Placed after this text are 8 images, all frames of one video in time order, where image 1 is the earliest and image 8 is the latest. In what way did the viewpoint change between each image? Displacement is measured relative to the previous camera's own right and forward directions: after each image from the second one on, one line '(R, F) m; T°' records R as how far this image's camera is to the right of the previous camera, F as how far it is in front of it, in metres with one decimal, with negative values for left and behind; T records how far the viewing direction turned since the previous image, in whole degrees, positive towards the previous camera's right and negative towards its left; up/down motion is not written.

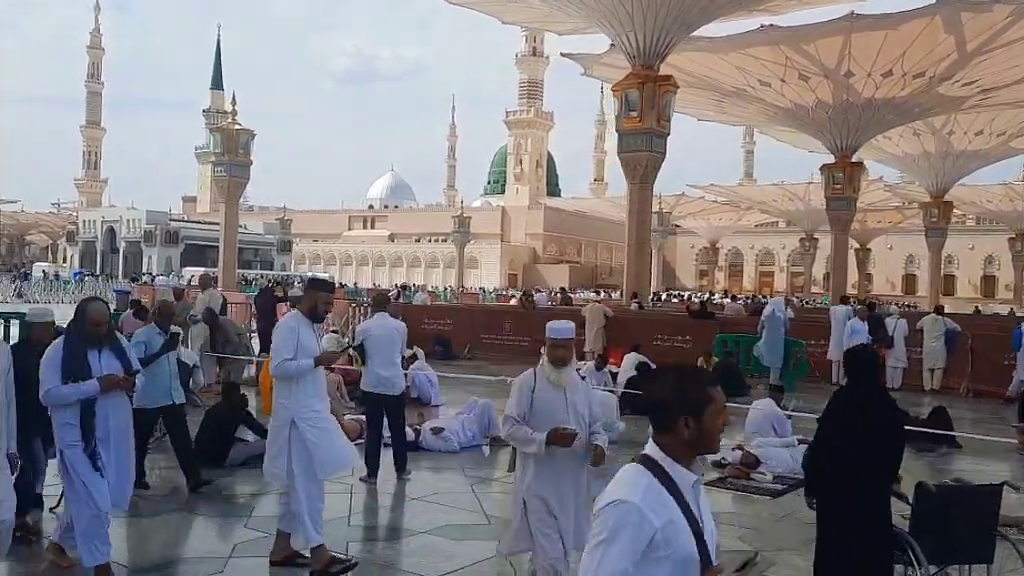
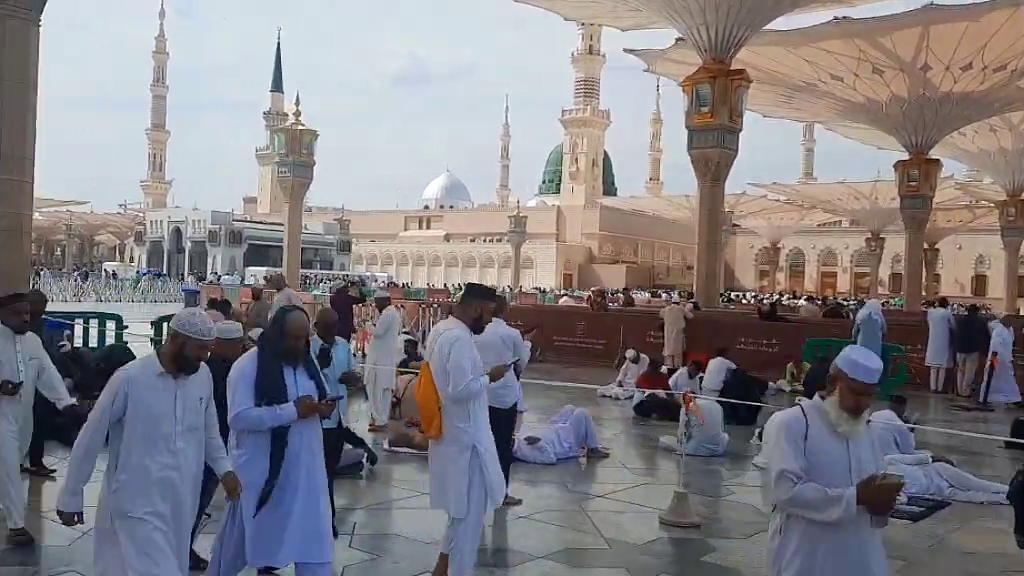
(-0.4, +0.5) m; -3°
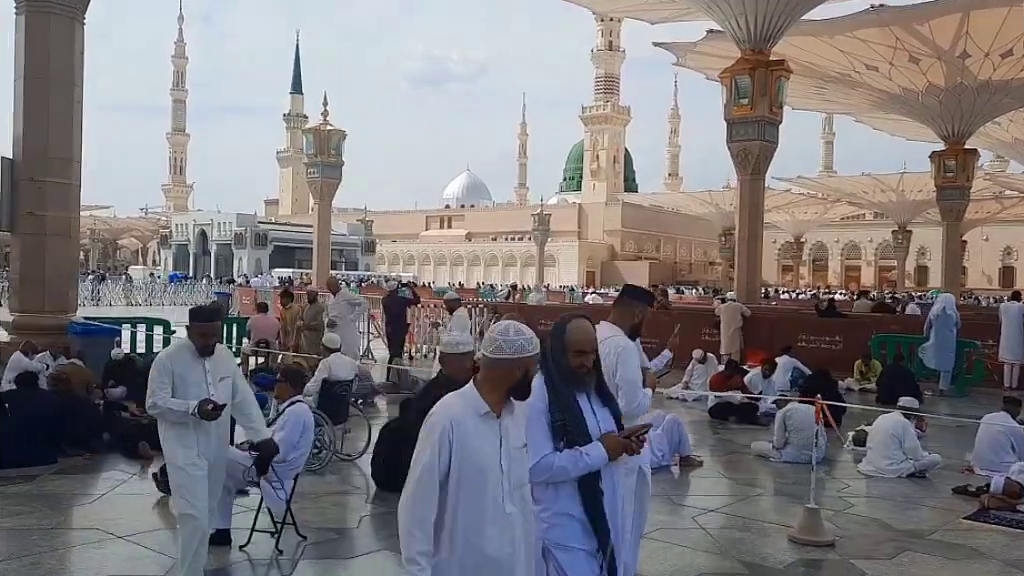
(-0.6, +0.4) m; -1°
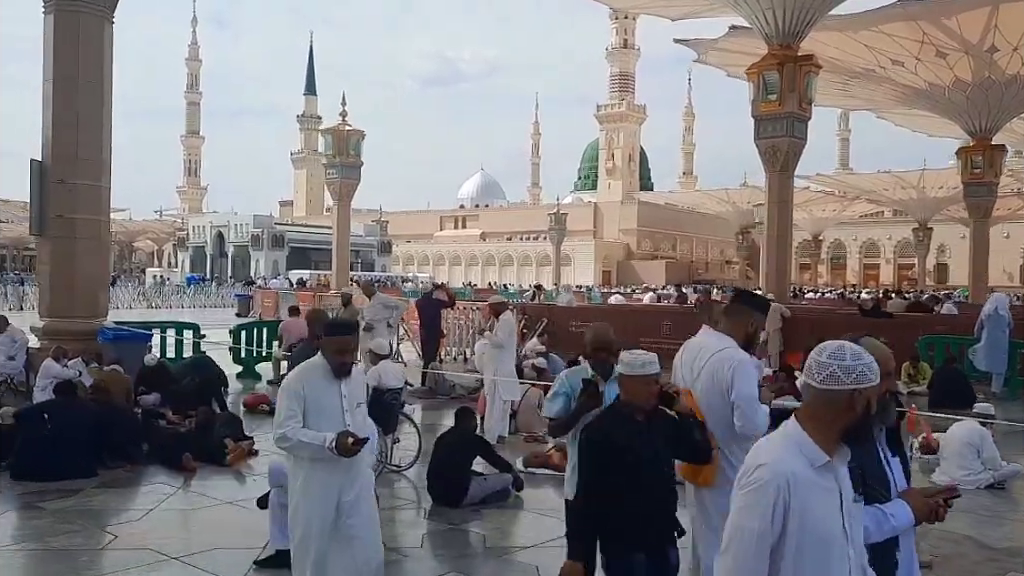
(-0.3, +0.3) m; -1°
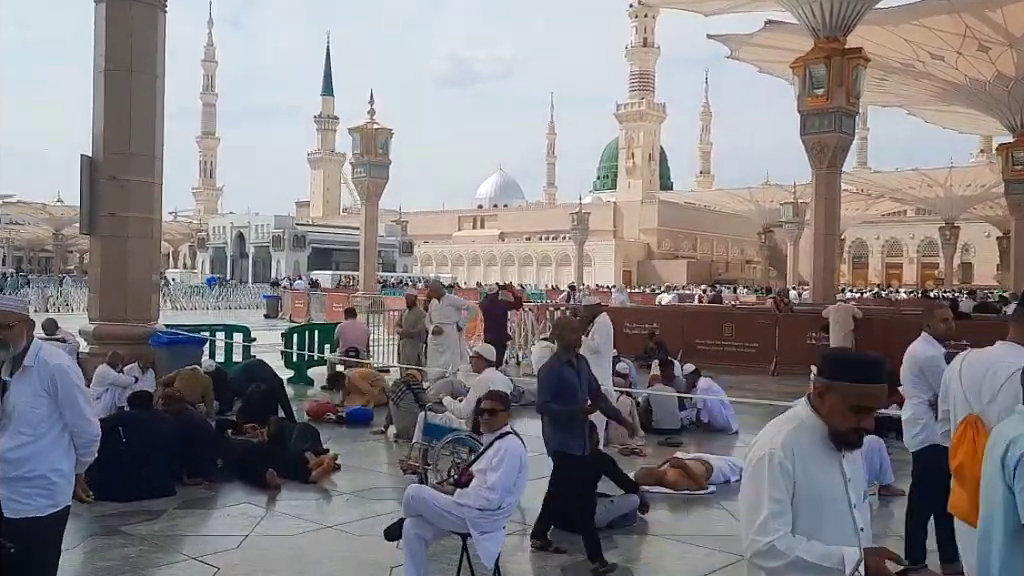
(-0.7, +0.6) m; -1°
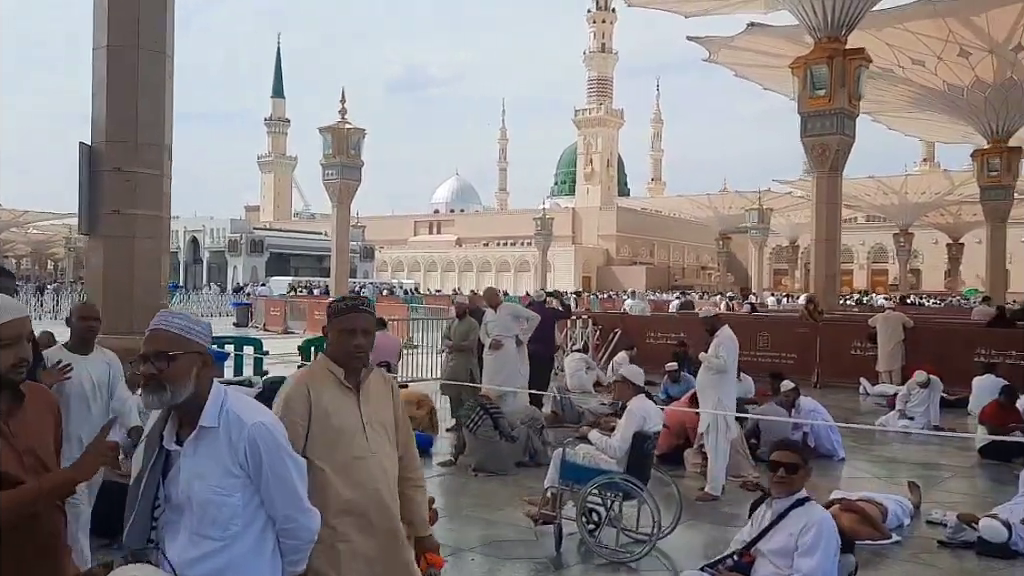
(-1.2, +1.2) m; +4°
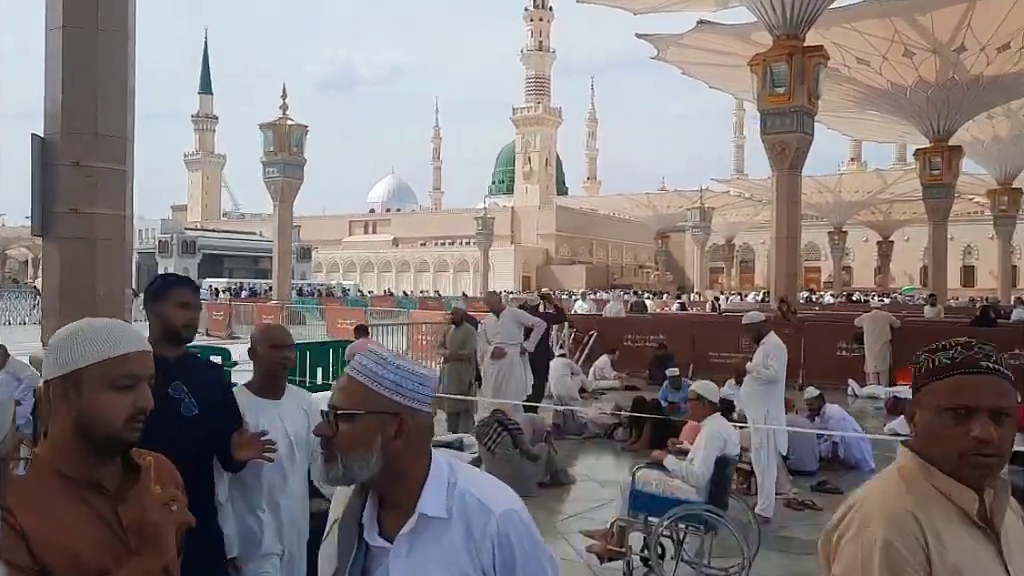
(-0.7, +0.7) m; +4°
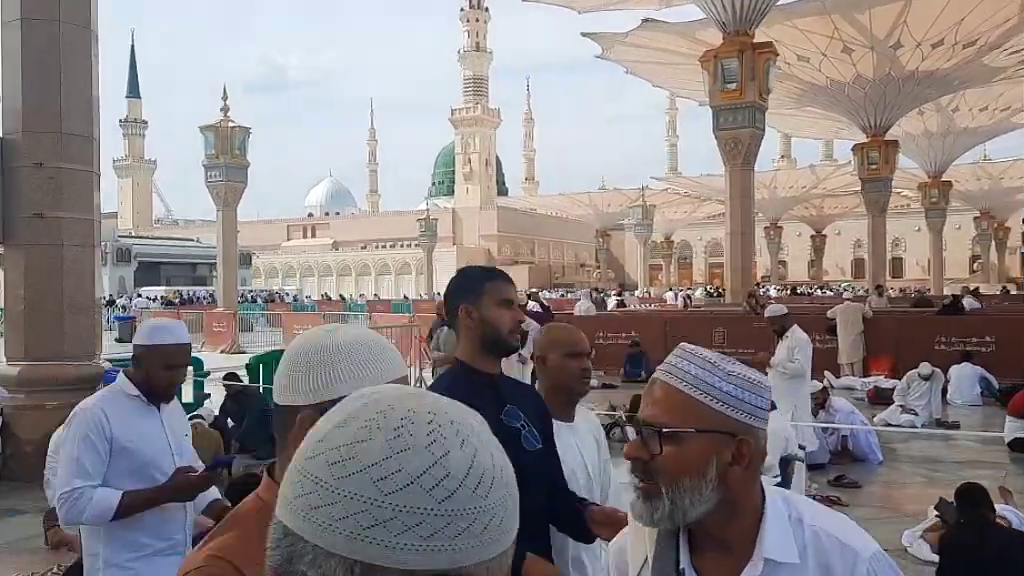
(-0.5, +0.3) m; +4°
